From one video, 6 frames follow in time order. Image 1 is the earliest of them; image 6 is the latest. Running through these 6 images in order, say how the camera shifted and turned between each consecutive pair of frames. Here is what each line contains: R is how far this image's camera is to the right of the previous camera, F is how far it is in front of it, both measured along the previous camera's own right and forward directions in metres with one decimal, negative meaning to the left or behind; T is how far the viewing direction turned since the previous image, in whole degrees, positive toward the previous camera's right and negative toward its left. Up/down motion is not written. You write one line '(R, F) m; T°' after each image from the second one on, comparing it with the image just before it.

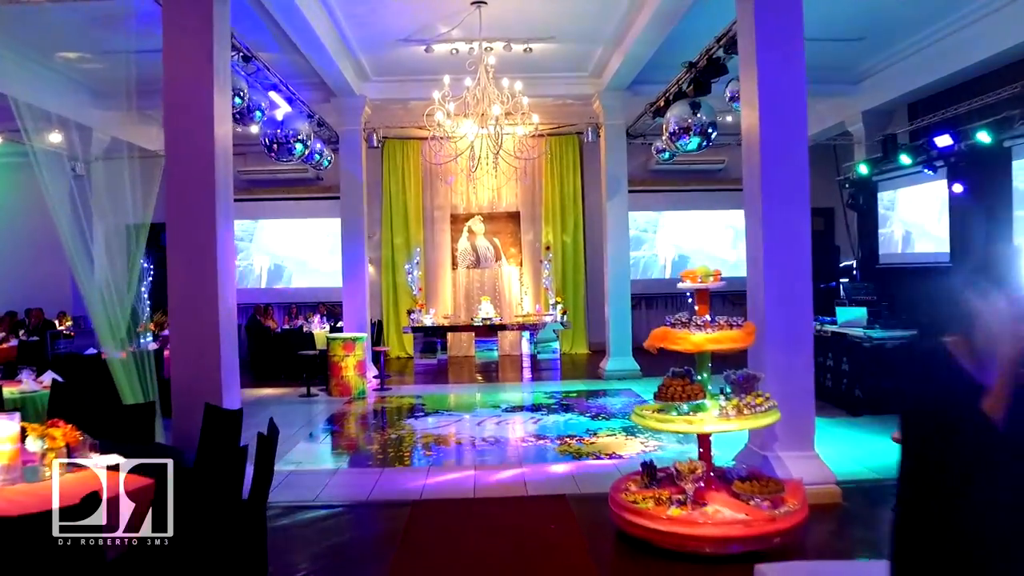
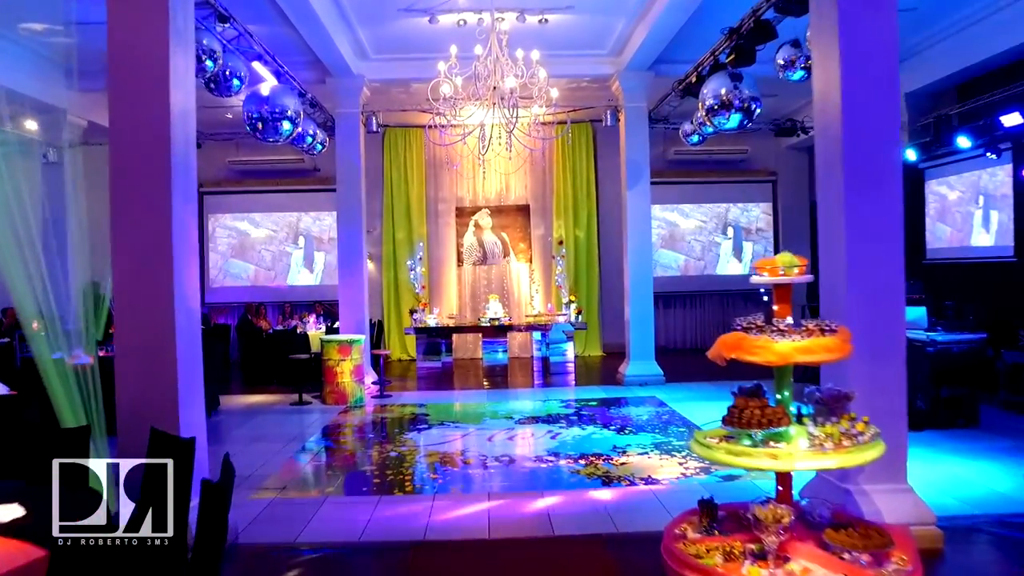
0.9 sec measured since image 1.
(-0.1, +0.8) m; 0°
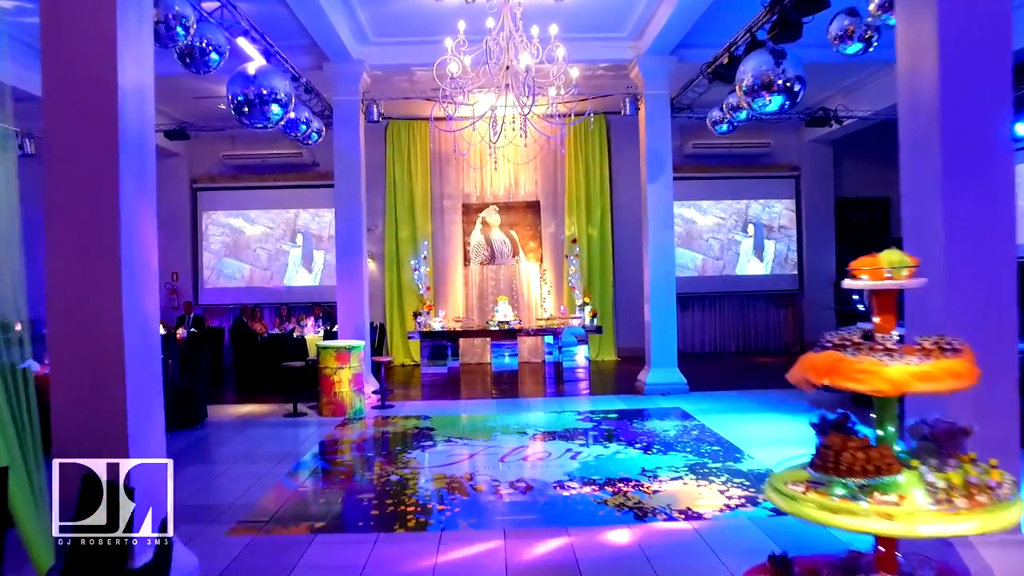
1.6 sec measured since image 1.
(-0.1, +0.6) m; 0°
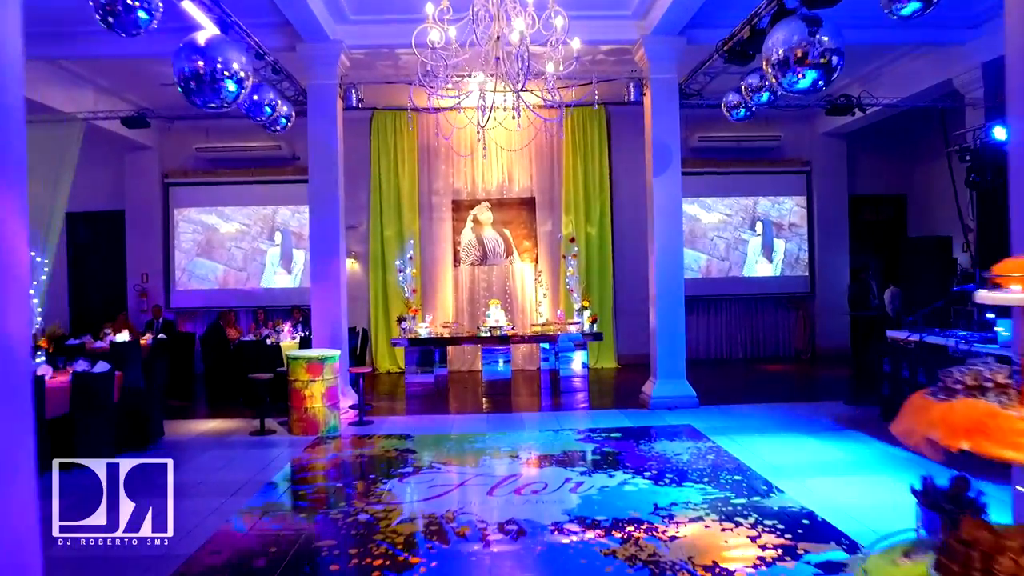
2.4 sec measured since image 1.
(0.0, +0.7) m; 0°
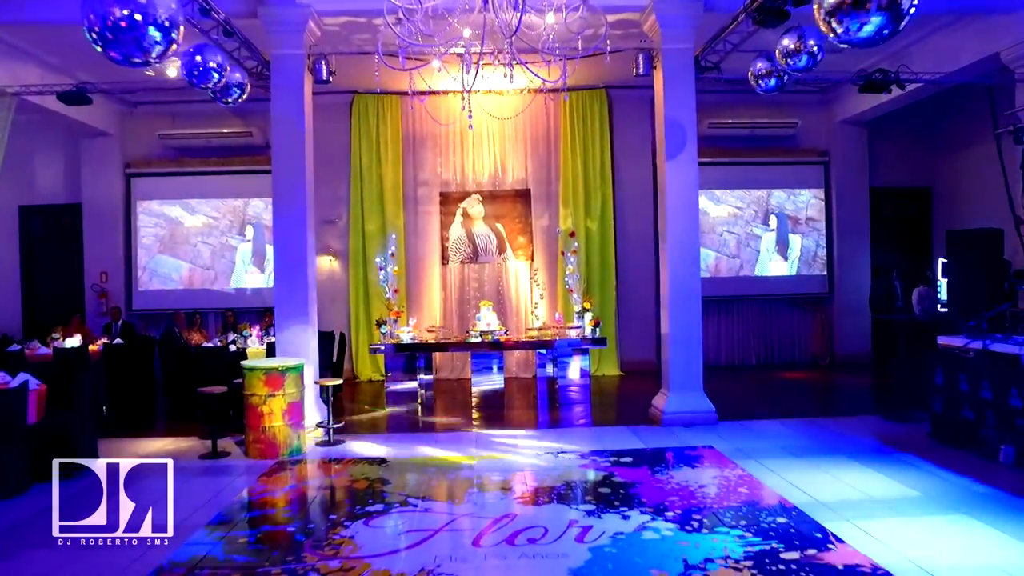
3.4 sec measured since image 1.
(0.0, +0.9) m; 0°
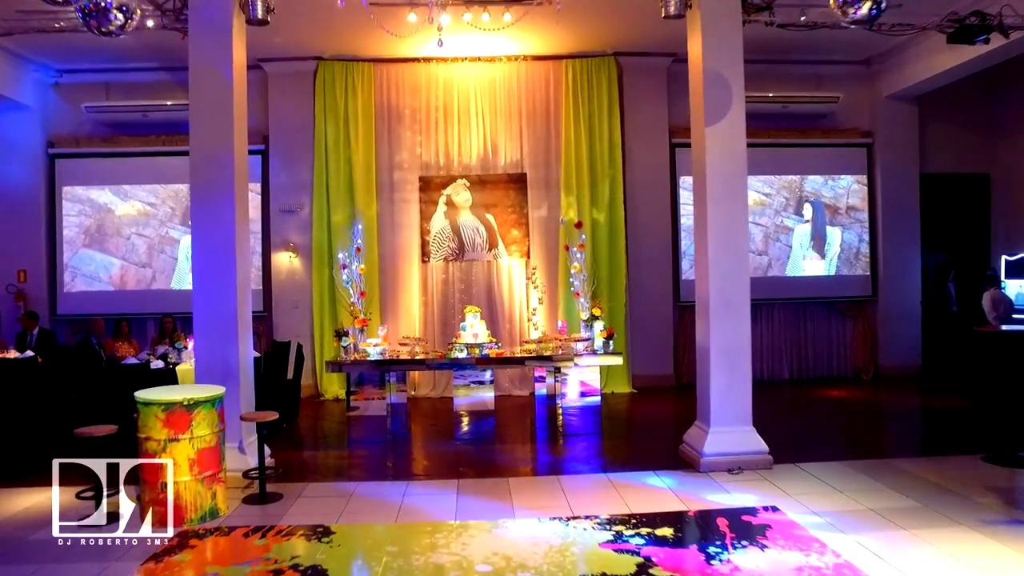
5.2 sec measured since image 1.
(0.0, +1.4) m; +1°
